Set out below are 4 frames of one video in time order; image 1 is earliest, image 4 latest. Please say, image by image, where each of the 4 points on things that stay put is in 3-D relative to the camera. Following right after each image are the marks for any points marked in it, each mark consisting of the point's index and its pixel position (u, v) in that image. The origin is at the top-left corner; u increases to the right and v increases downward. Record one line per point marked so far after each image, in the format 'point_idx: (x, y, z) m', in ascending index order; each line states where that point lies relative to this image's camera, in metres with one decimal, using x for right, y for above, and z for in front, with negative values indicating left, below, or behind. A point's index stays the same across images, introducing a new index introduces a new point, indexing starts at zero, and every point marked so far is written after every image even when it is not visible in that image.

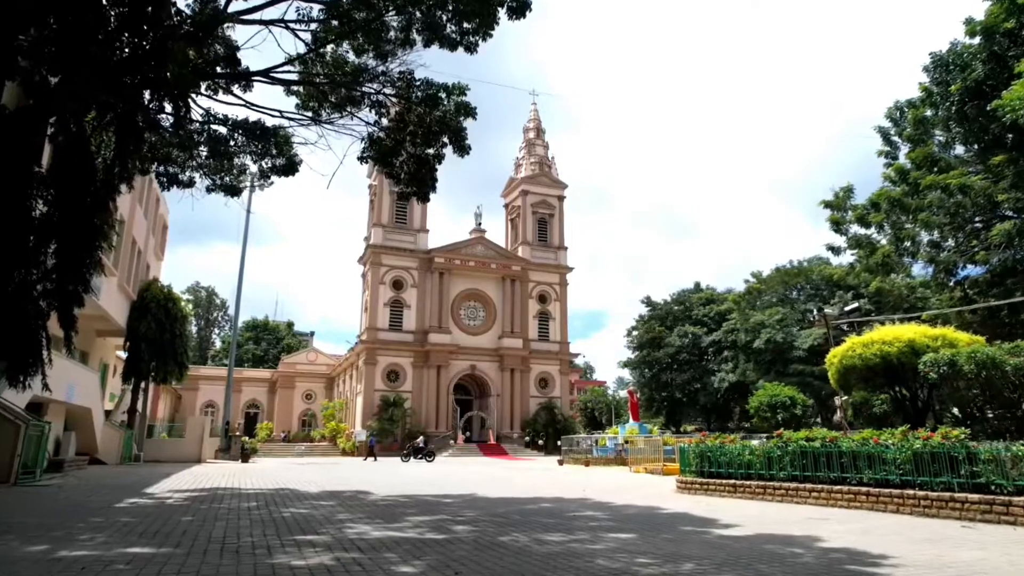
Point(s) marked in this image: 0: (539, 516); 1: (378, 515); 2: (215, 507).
0: (+0.3, -2.9, +8.4) m
1: (-1.6, -2.7, +8.0) m
2: (-3.7, -2.7, +8.4) m
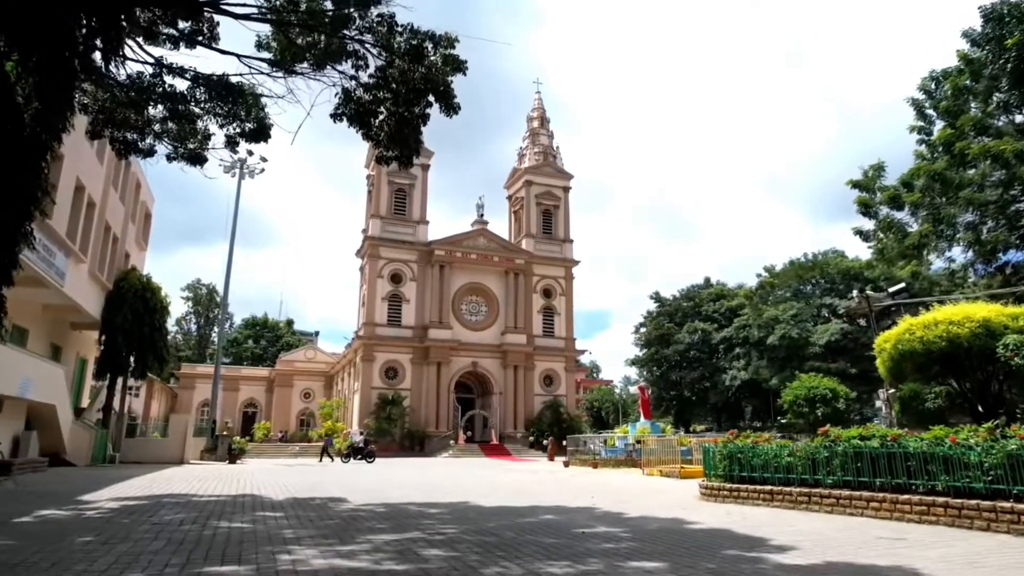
0: (+0.3, -2.5, +6.7) m
1: (-1.7, -2.4, +6.4) m
2: (-3.8, -2.4, +6.8) m
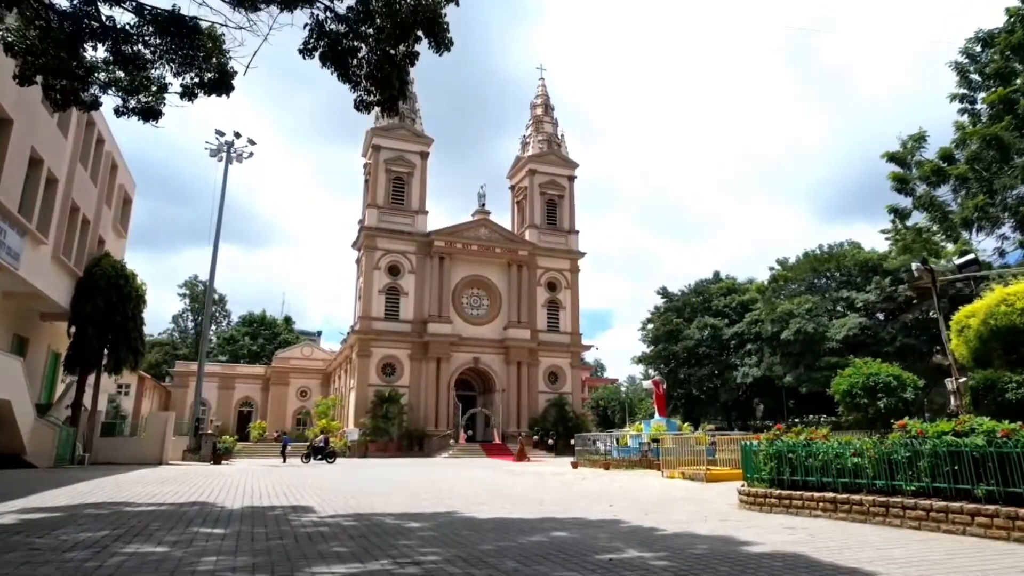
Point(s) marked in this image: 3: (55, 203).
0: (+0.3, -2.0, +5.0) m
1: (-1.7, -1.9, +4.7) m
2: (-3.8, -1.9, +5.1) m
3: (-12.0, +2.3, +17.7) m
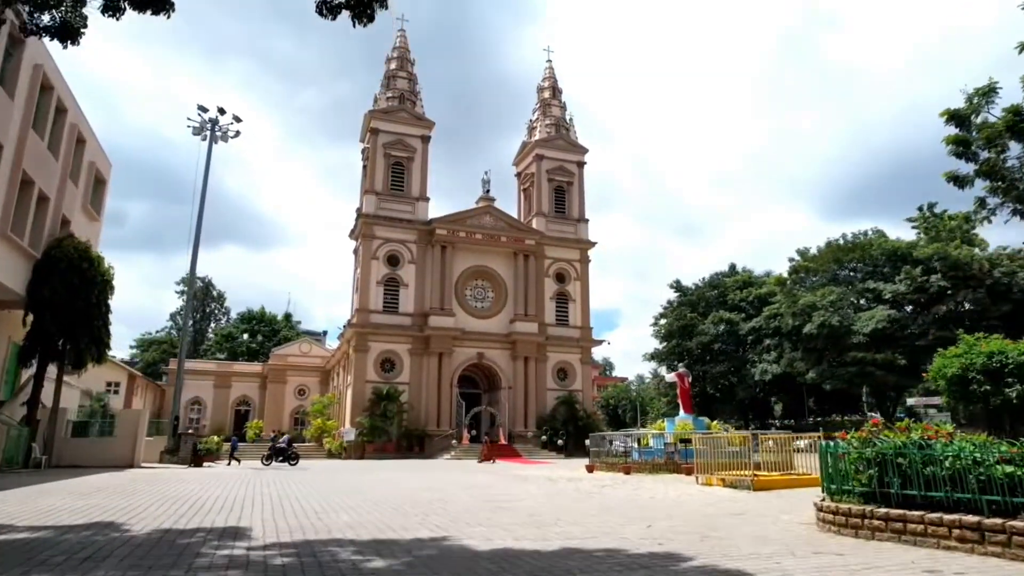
0: (+0.3, -1.5, +2.8) m
1: (-1.6, -1.4, +2.5) m
2: (-3.7, -1.5, +2.9) m
3: (-11.9, +2.7, +15.6) m
